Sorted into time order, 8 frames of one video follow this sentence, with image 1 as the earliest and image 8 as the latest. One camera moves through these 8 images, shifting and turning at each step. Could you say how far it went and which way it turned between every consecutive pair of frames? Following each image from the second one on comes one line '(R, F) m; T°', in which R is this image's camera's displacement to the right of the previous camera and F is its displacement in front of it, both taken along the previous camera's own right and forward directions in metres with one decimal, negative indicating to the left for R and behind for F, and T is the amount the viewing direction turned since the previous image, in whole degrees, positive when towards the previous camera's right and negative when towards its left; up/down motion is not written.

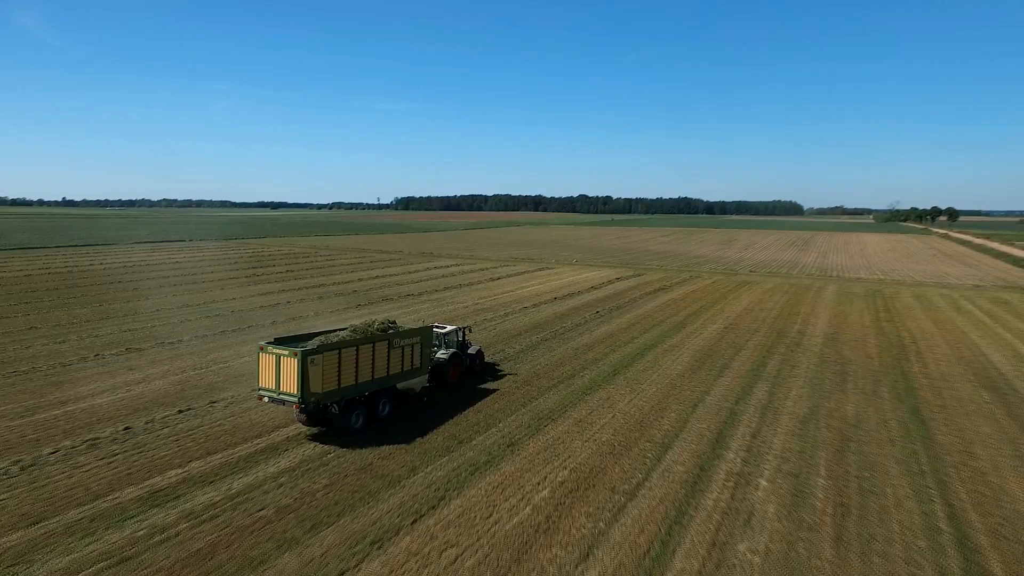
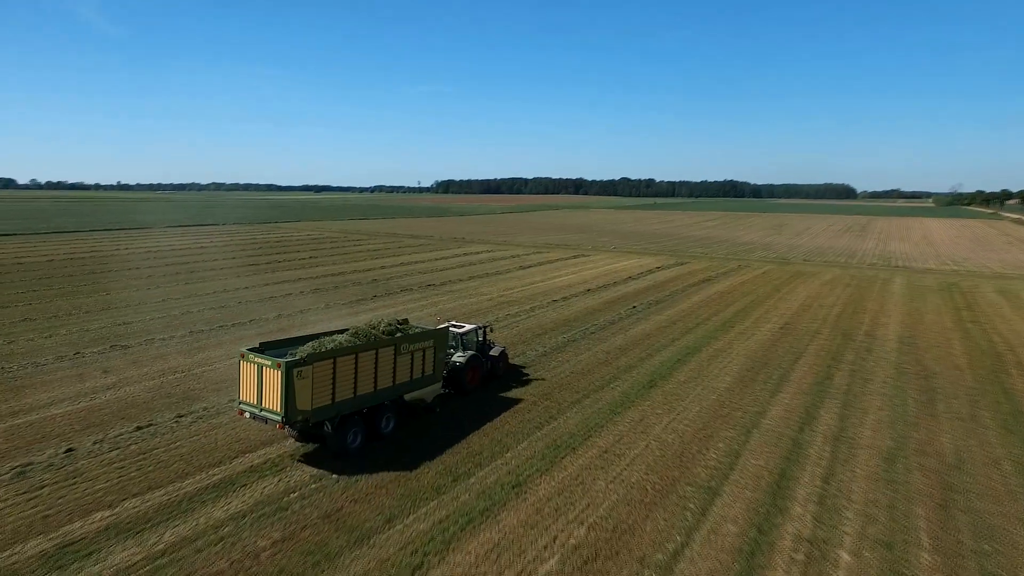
(+0.5, +2.5) m; -4°
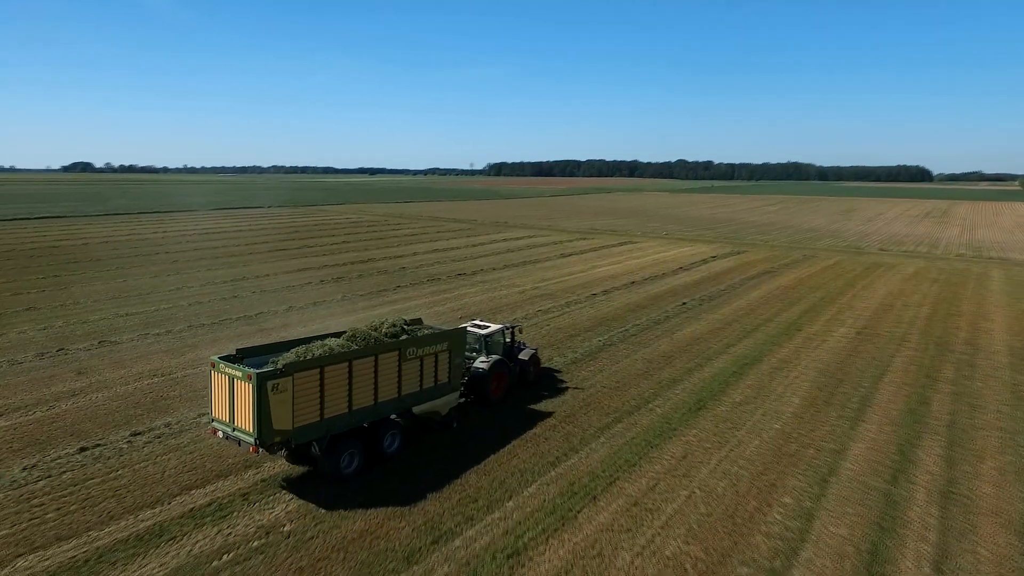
(+0.7, +2.4) m; -5°
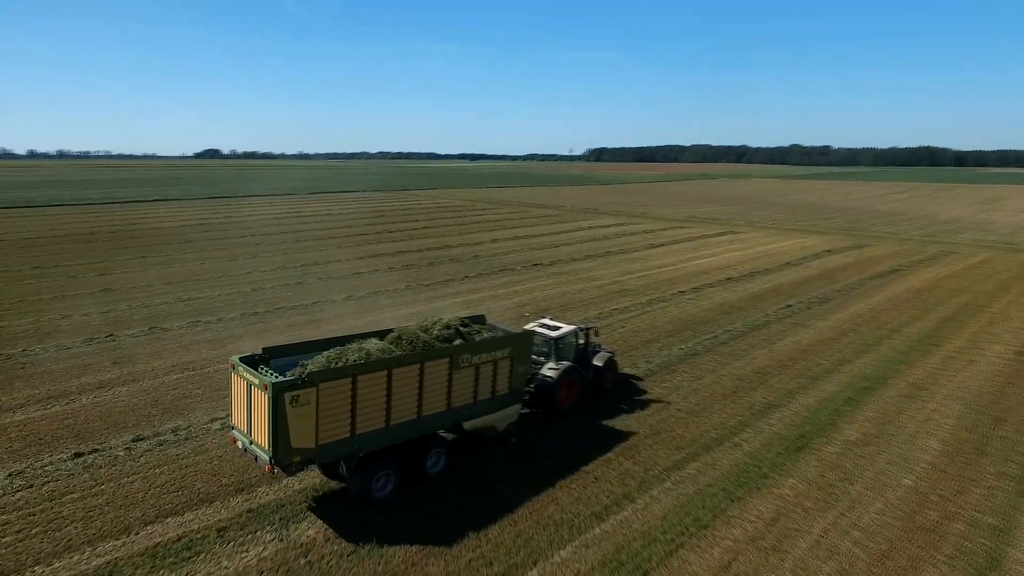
(+0.7, +2.1) m; -9°
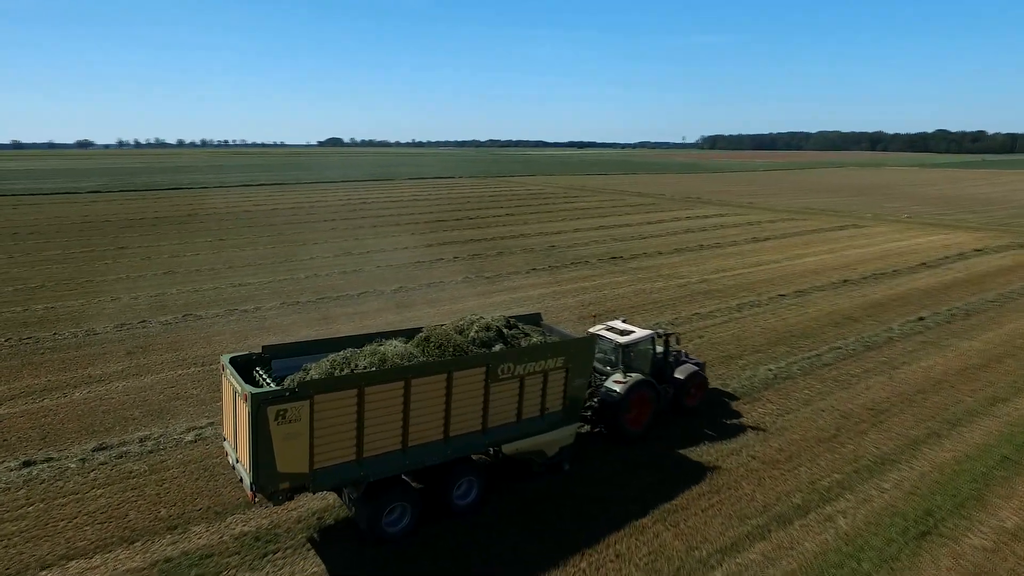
(+1.1, +2.3) m; -10°
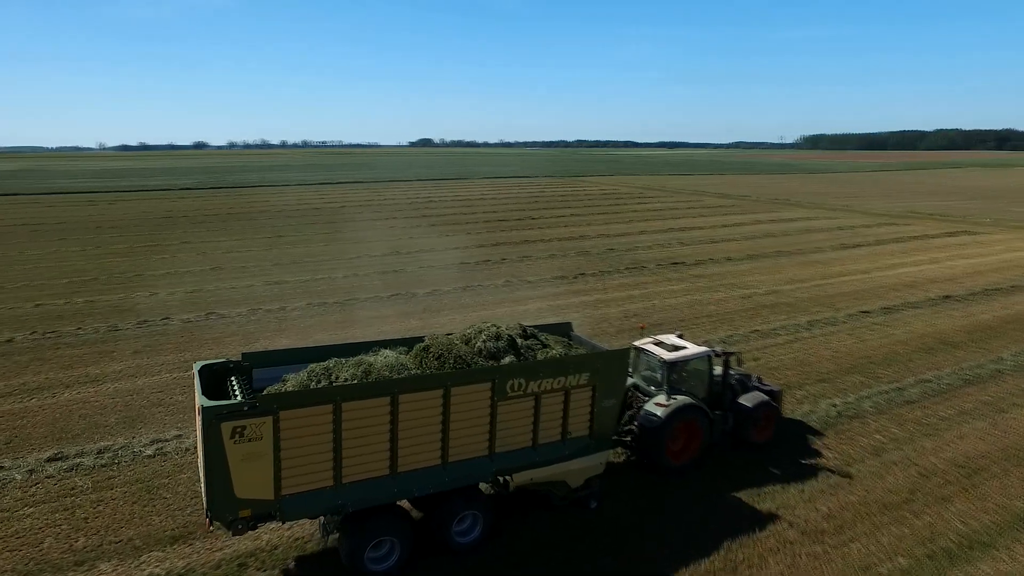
(+1.1, +1.5) m; -8°
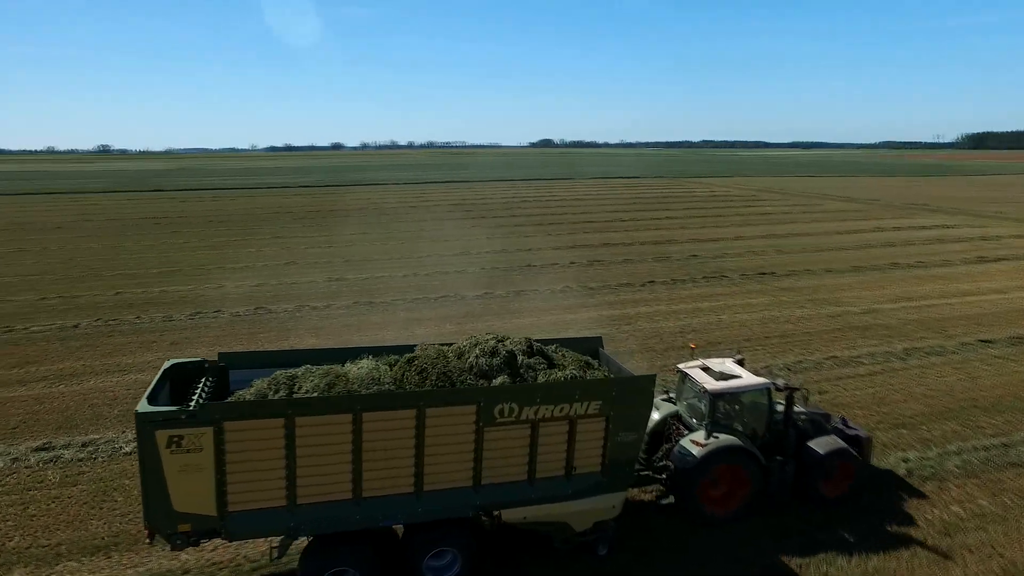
(+1.5, +1.2) m; -11°
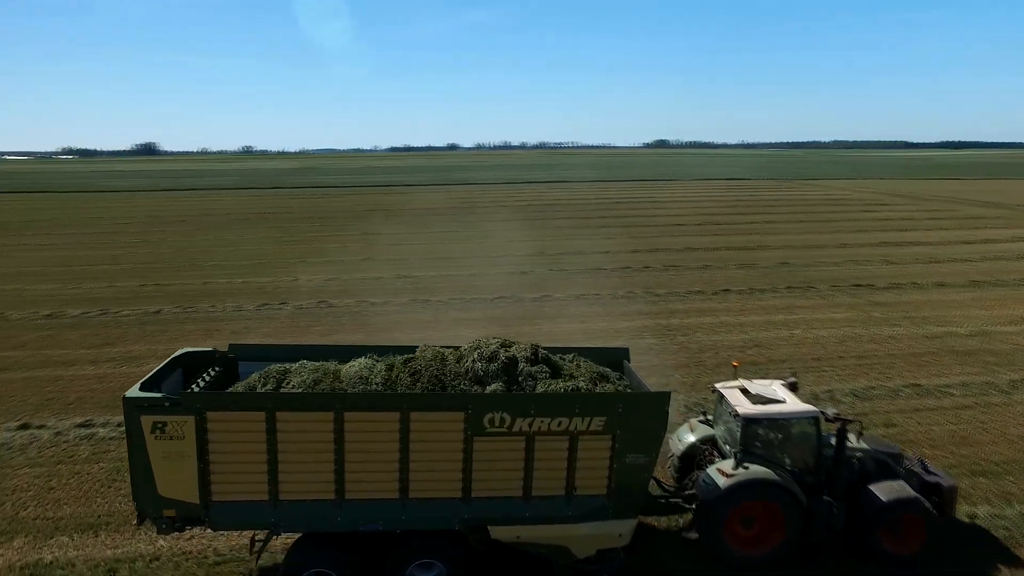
(+1.2, +0.6) m; -10°
